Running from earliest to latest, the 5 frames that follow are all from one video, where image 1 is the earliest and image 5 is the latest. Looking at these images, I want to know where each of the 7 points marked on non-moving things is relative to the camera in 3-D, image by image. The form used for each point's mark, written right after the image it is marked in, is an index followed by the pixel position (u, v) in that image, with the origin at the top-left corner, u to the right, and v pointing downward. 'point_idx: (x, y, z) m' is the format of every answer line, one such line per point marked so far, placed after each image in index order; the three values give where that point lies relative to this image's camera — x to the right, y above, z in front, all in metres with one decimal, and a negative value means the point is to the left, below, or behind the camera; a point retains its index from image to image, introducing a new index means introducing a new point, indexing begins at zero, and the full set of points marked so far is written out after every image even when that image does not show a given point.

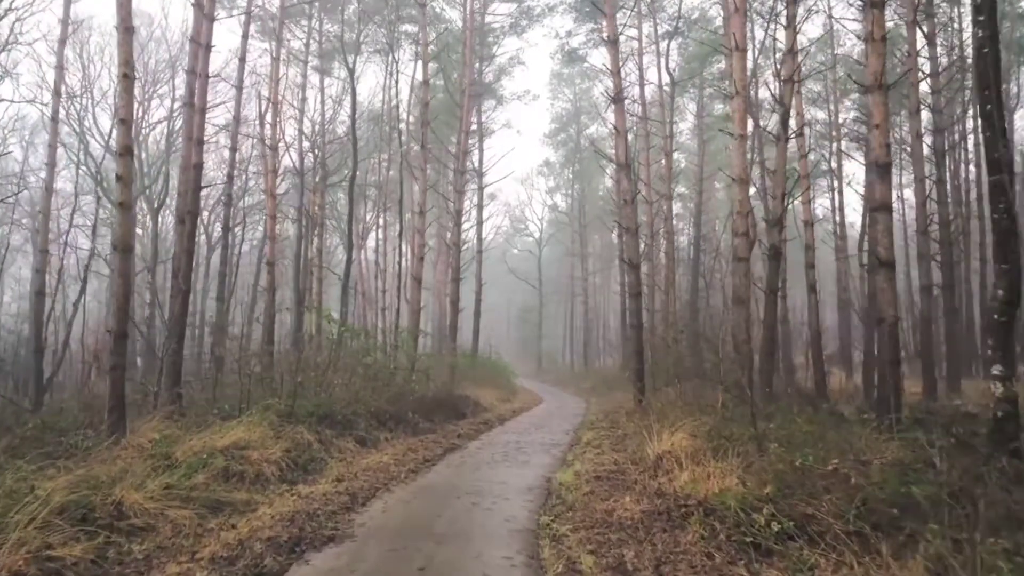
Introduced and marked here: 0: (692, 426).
0: (+1.9, -1.4, +7.3) m
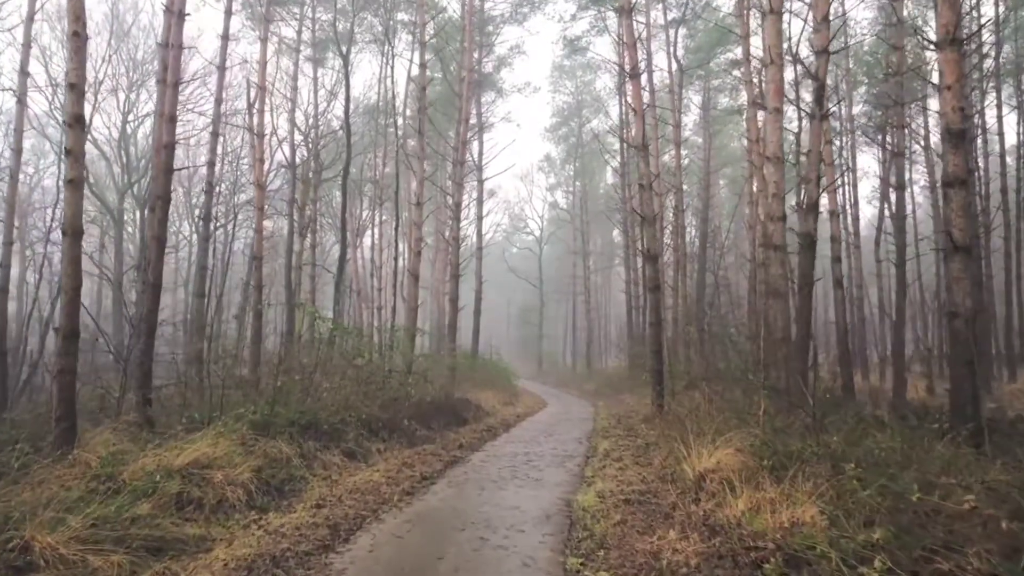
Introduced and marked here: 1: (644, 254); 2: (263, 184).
0: (+2.0, -1.3, +6.2) m
1: (+2.1, +0.5, +11.0) m
2: (-5.8, +2.4, +16.5) m
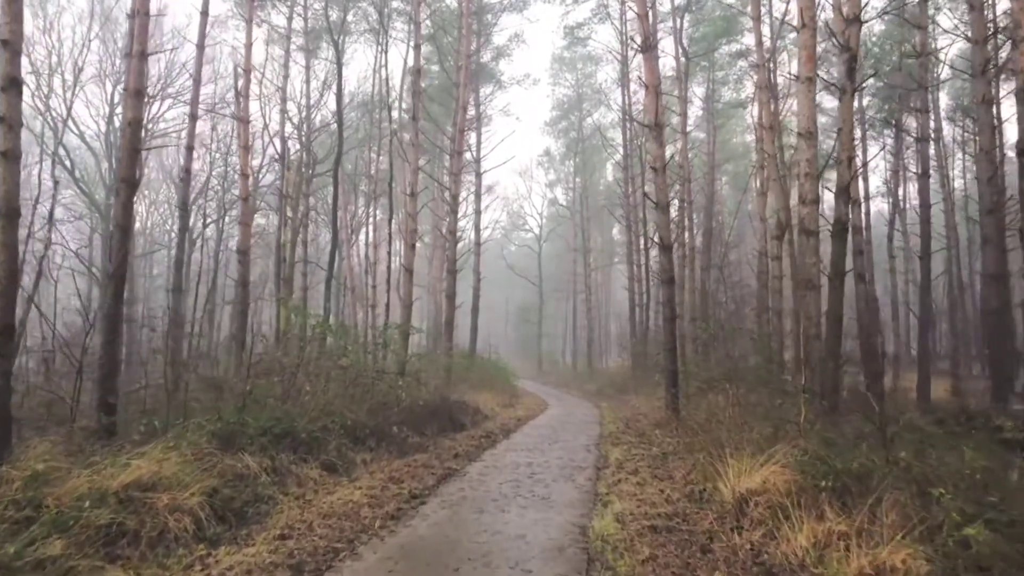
0: (+2.0, -1.2, +5.3) m
1: (+2.1, +0.6, +10.0) m
2: (-5.8, +2.5, +15.5) m
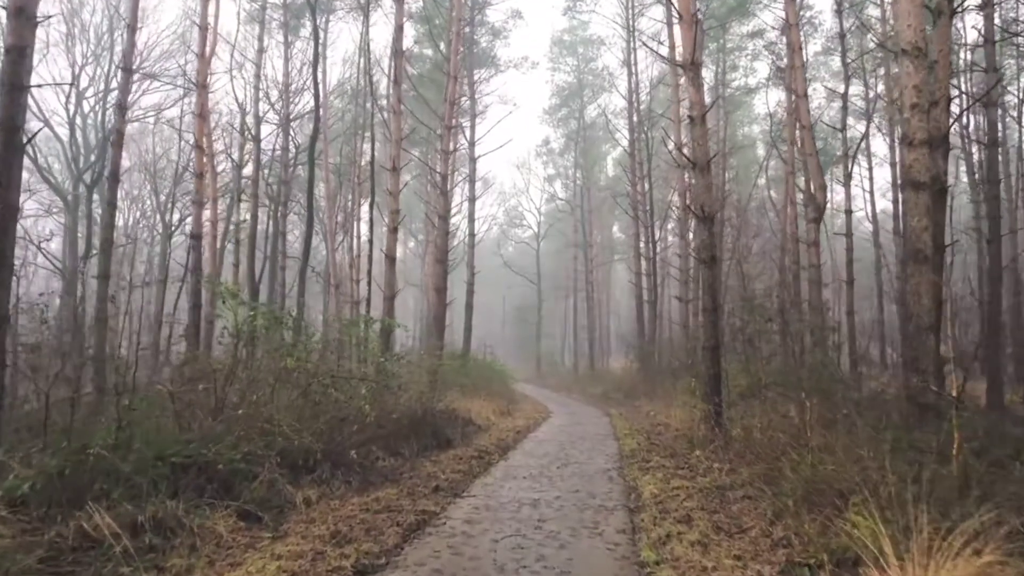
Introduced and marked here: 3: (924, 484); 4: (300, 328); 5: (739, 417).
0: (+2.0, -1.0, +3.2) m
1: (+2.1, +0.8, +8.0) m
2: (-5.9, +2.7, +13.4) m
3: (+2.2, -1.0, +3.7) m
4: (-2.3, -0.4, +7.5) m
5: (+2.5, -1.4, +7.7) m
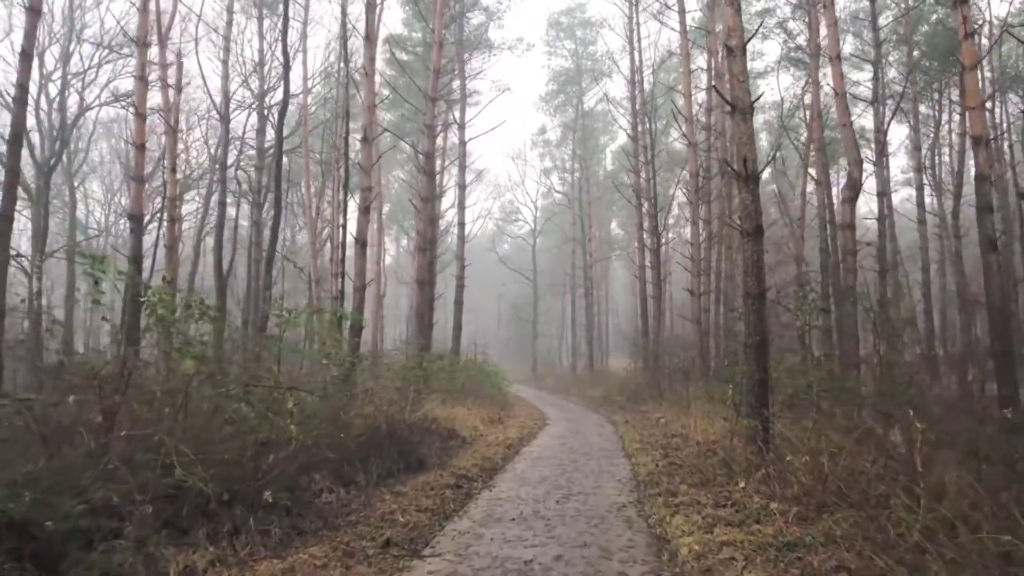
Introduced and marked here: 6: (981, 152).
0: (+1.9, -0.8, +1.4) m
1: (+1.9, +1.0, +6.2) m
2: (-6.0, +2.8, +11.6) m
3: (+2.1, -0.8, +2.0) m
4: (-2.4, -0.2, +5.7) m
5: (+2.3, -1.2, +5.9) m
6: (+6.8, +1.6, +10.3) m
